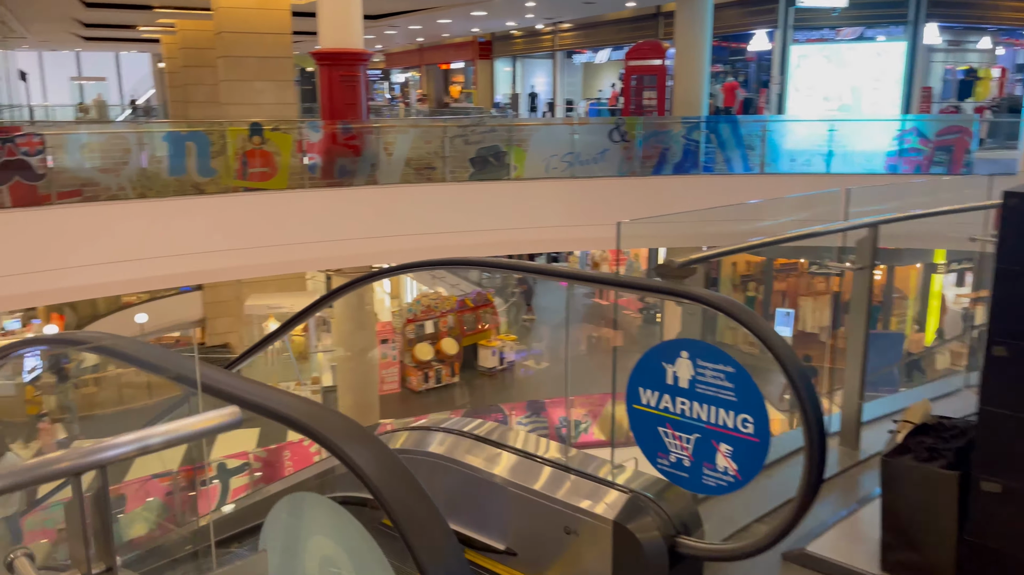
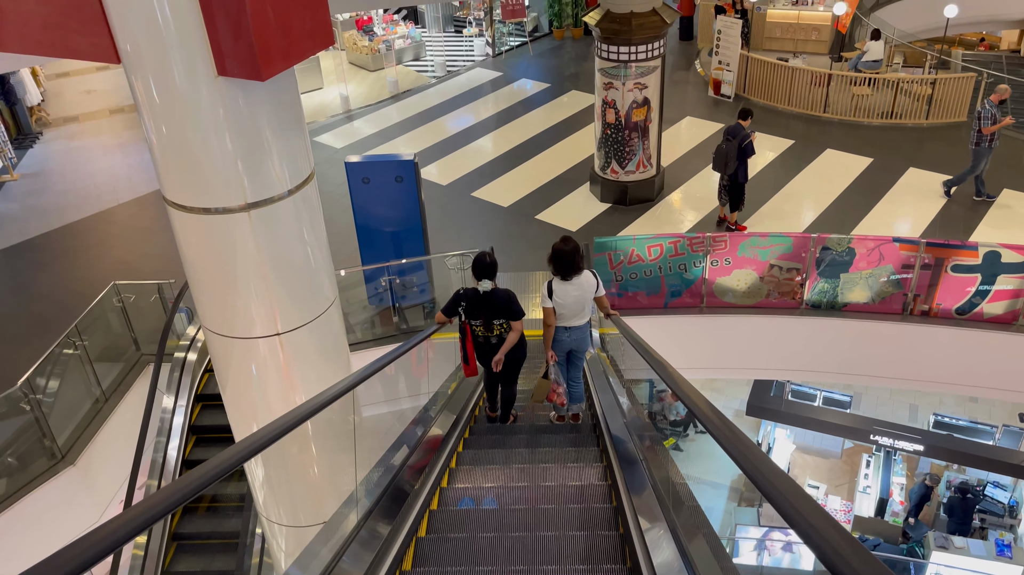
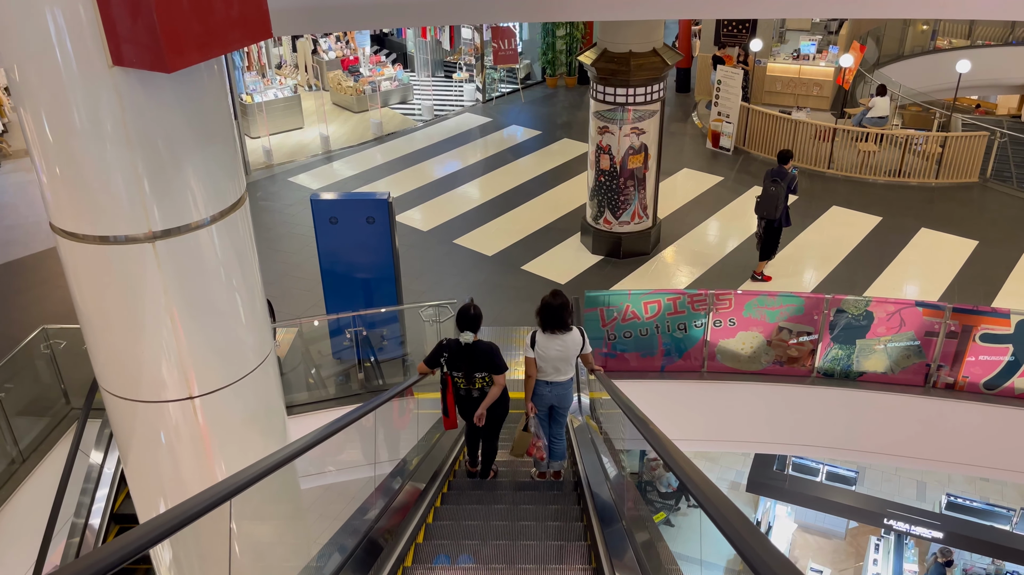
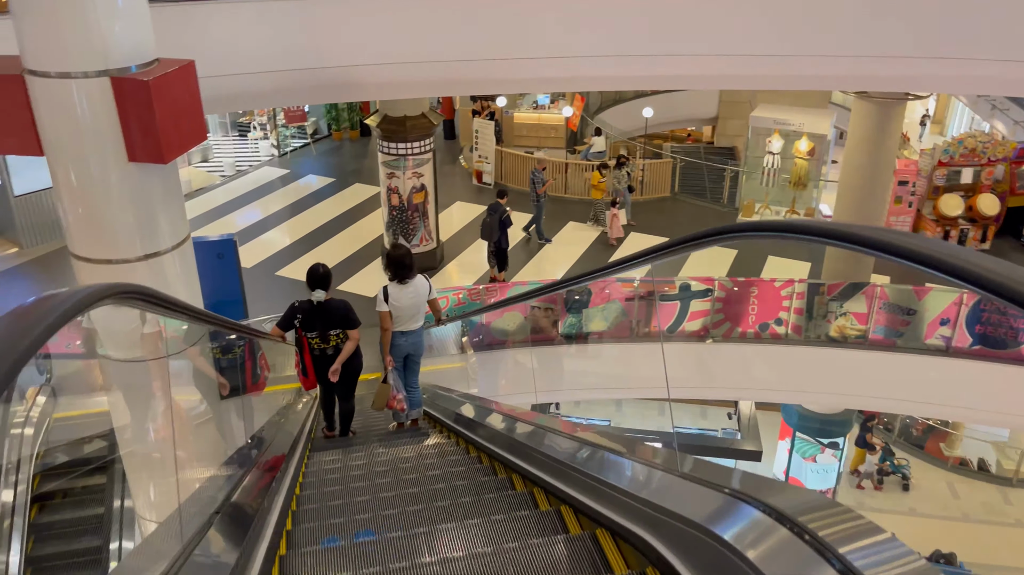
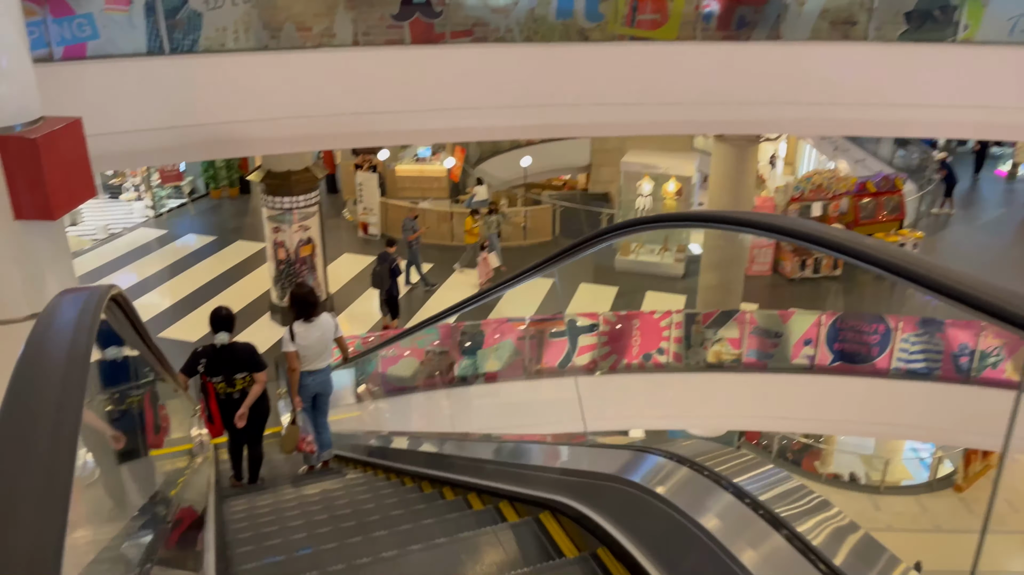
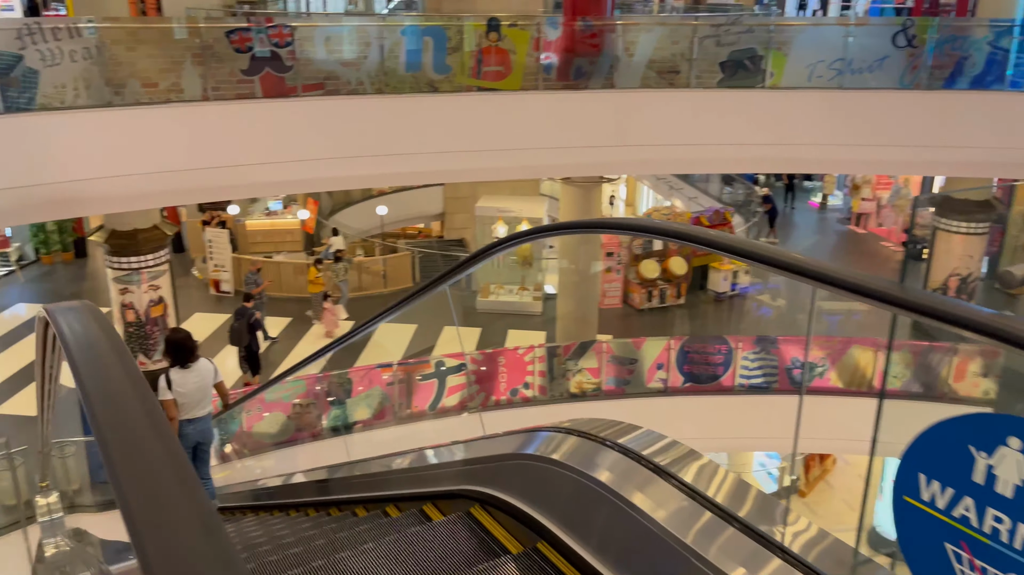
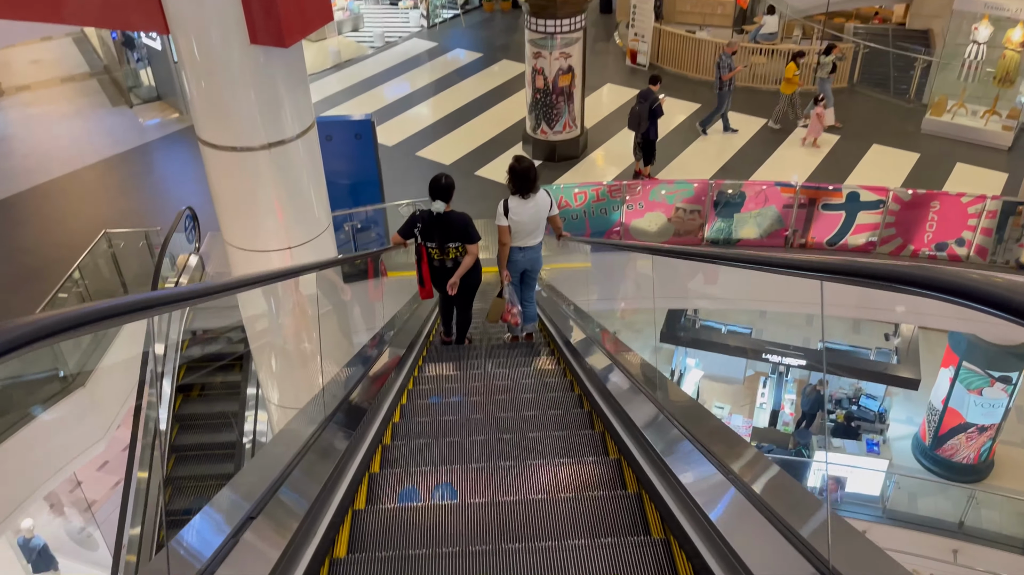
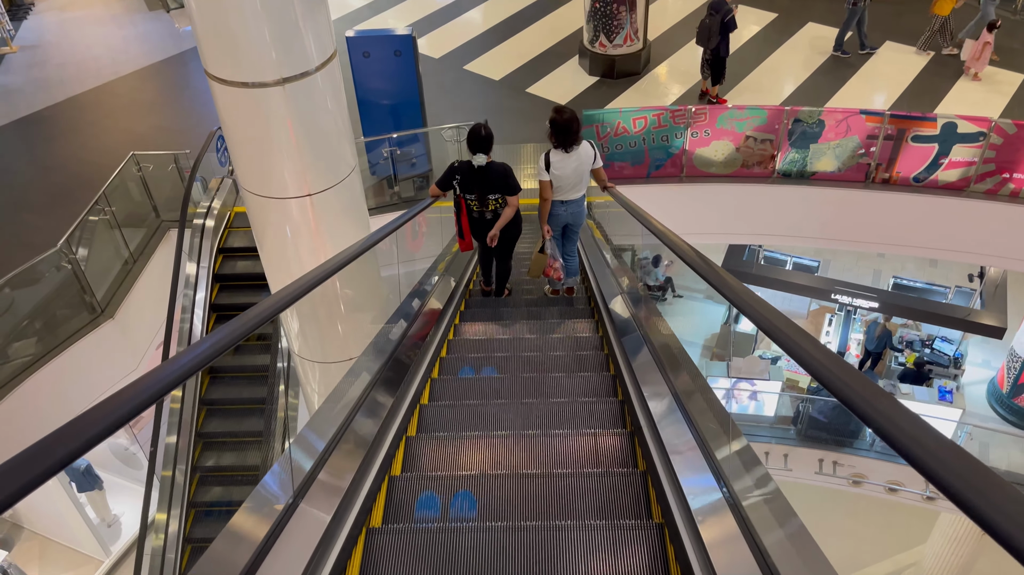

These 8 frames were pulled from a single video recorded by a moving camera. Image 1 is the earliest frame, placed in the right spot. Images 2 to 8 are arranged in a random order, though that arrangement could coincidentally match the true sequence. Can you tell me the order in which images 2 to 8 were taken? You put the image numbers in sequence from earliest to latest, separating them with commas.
6, 5, 4, 7, 8, 2, 3
